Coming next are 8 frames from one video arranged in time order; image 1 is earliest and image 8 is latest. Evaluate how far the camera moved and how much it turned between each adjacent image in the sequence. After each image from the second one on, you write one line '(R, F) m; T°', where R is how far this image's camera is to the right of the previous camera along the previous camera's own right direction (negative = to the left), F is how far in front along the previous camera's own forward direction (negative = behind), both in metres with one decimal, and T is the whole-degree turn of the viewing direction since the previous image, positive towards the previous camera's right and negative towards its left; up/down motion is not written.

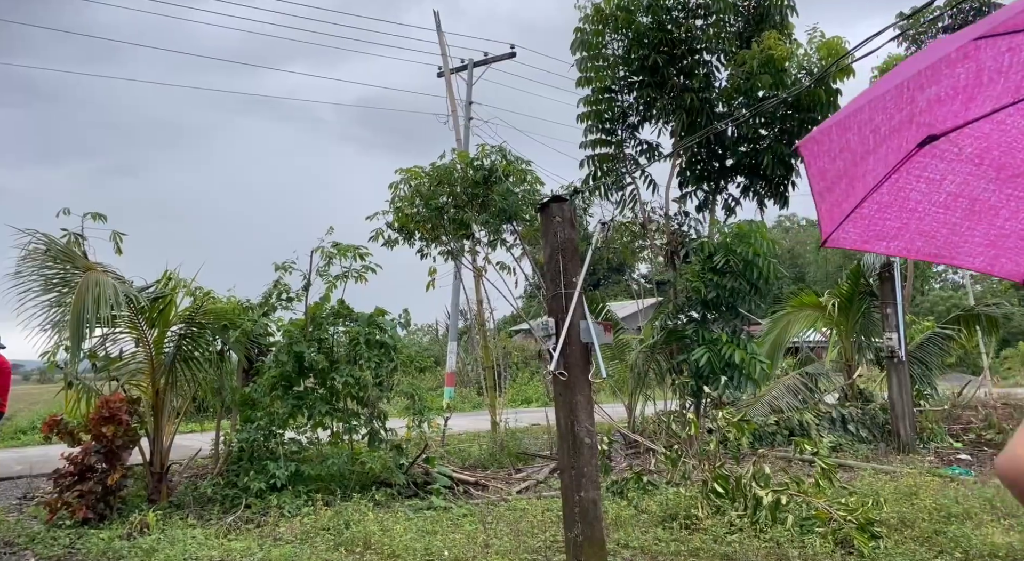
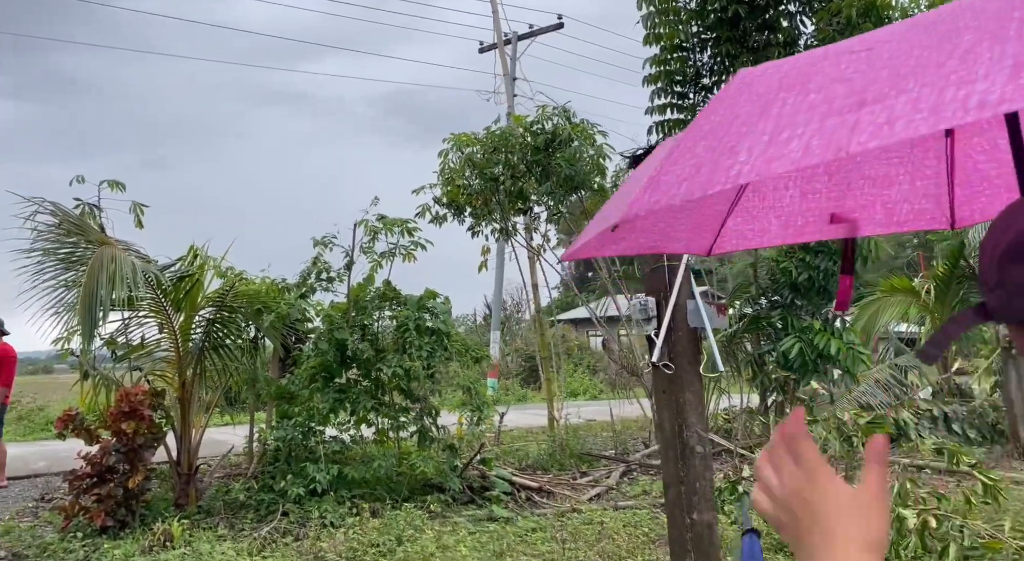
(-0.2, +0.8) m; -2°
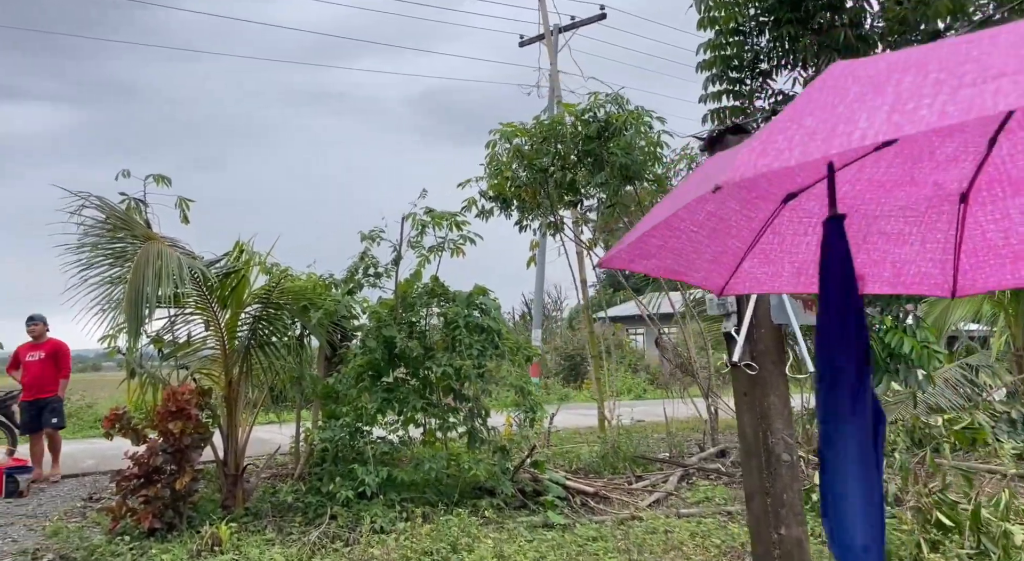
(-0.1, +0.2) m; -2°
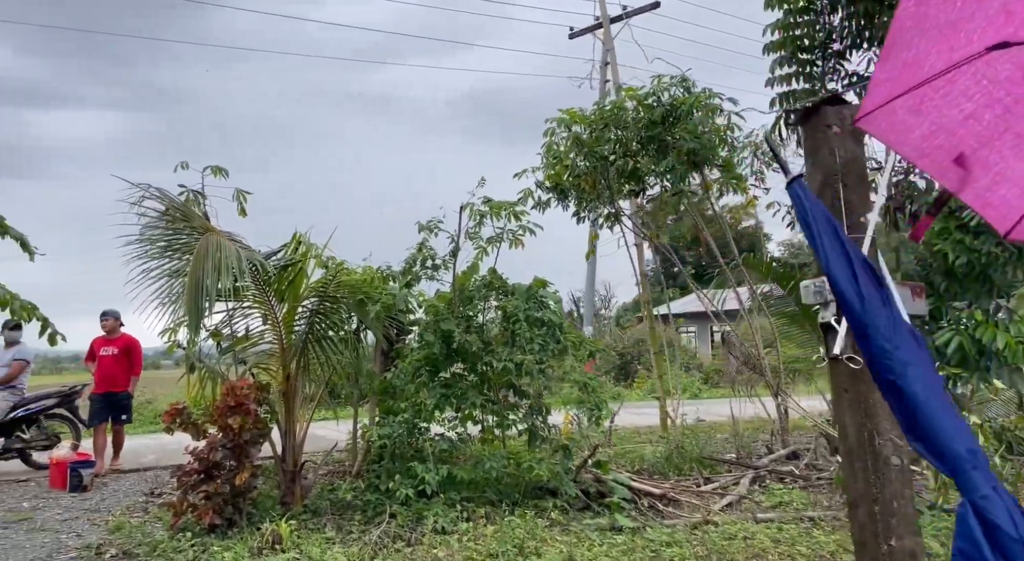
(-0.1, +0.2) m; -3°
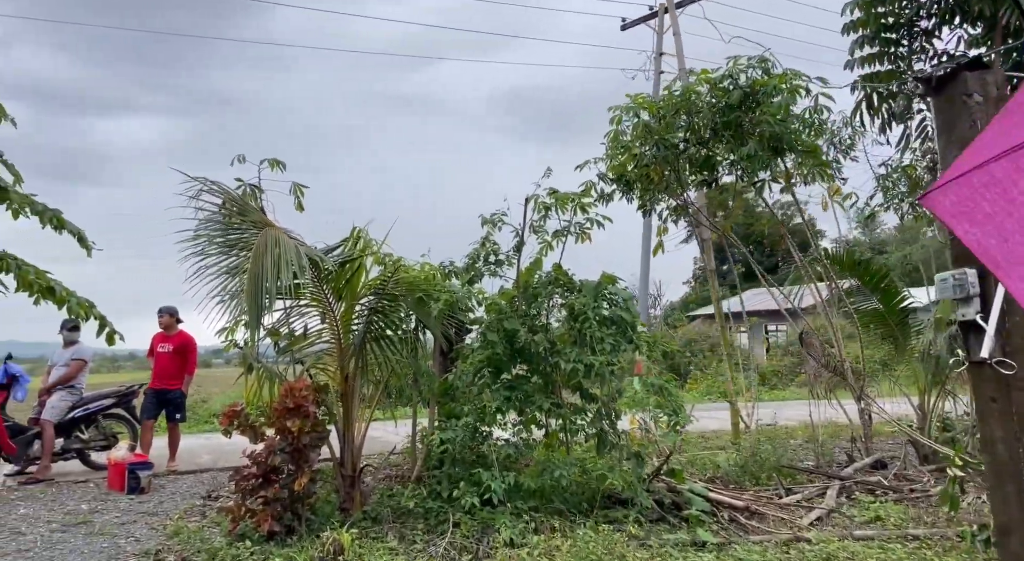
(-0.1, +0.3) m; -3°
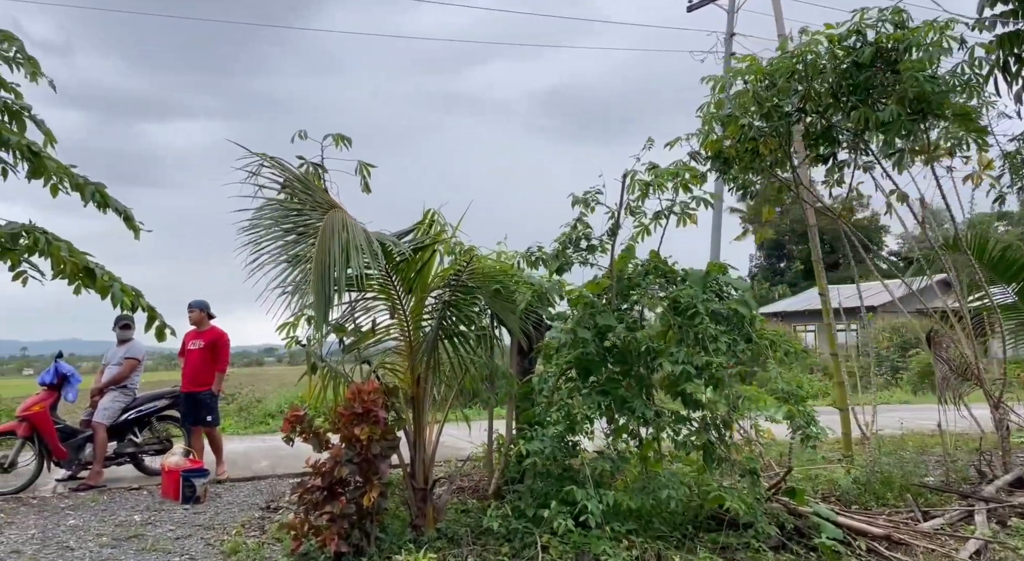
(-0.2, +0.7) m; -3°
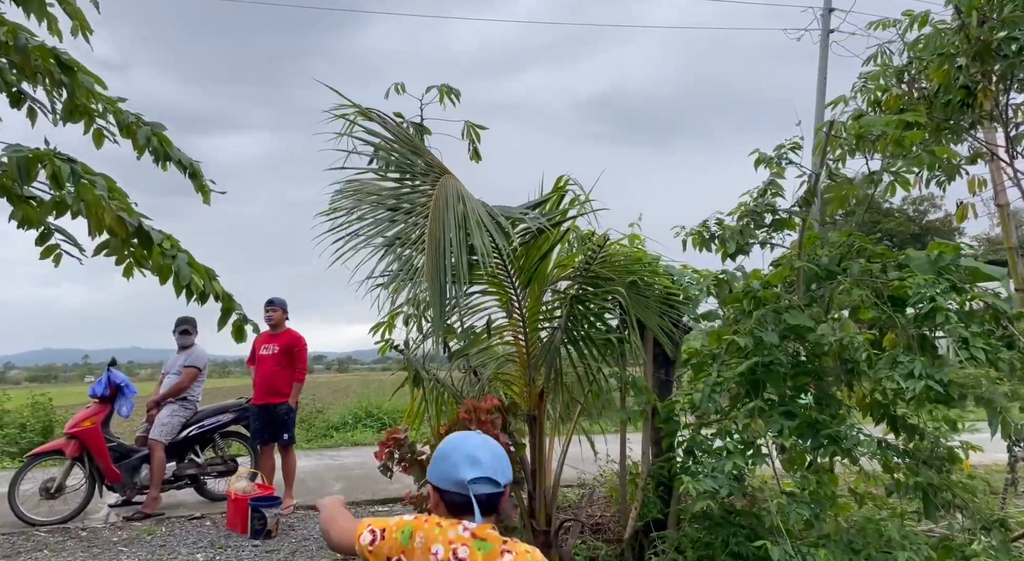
(-0.5, +1.1) m; -3°
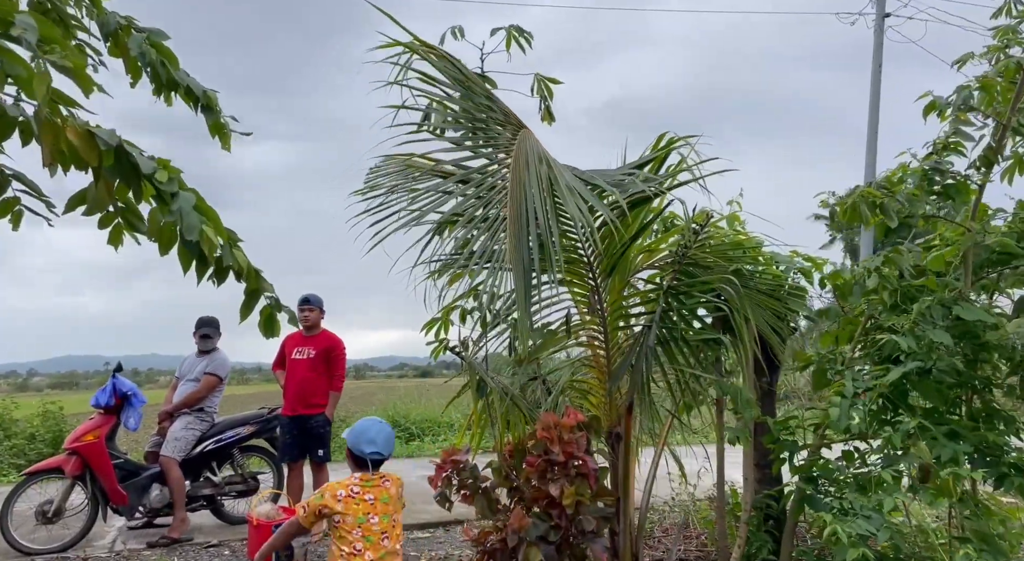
(-0.3, +0.8) m; -1°
